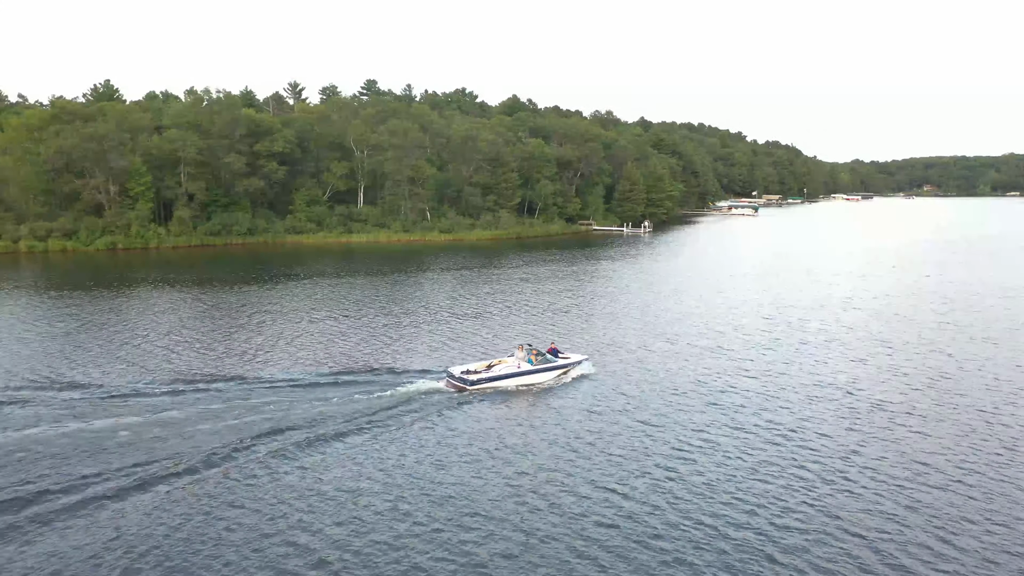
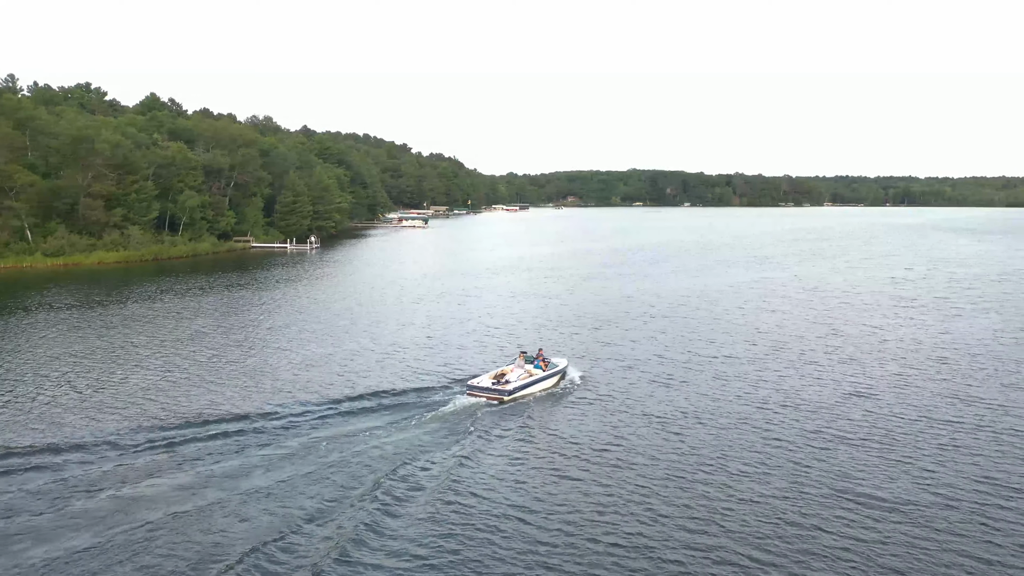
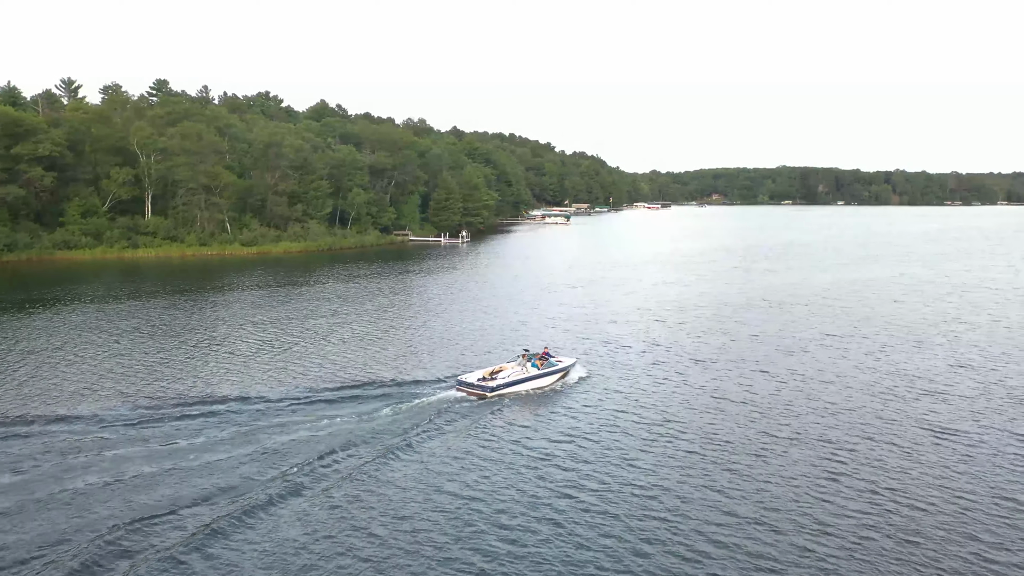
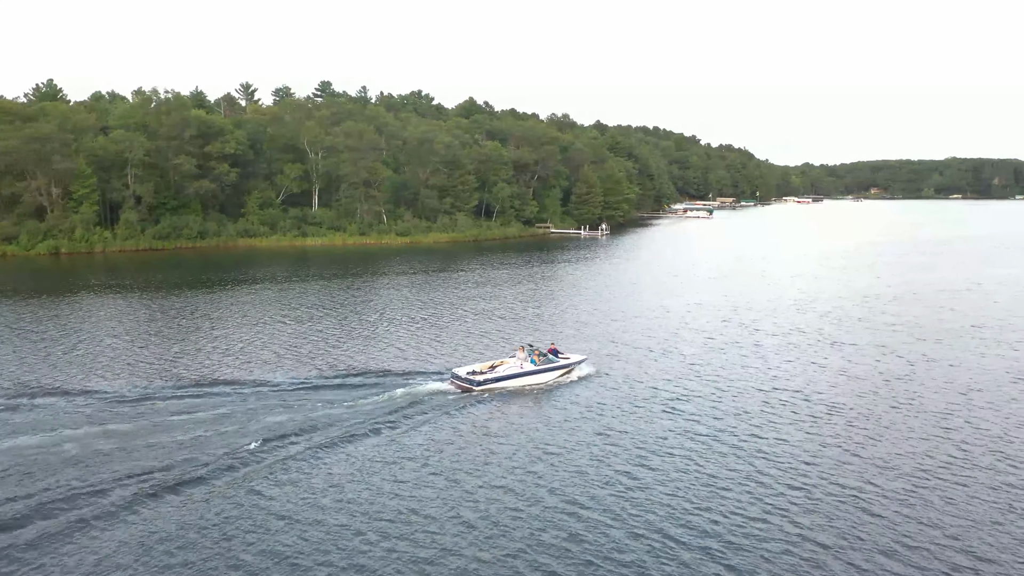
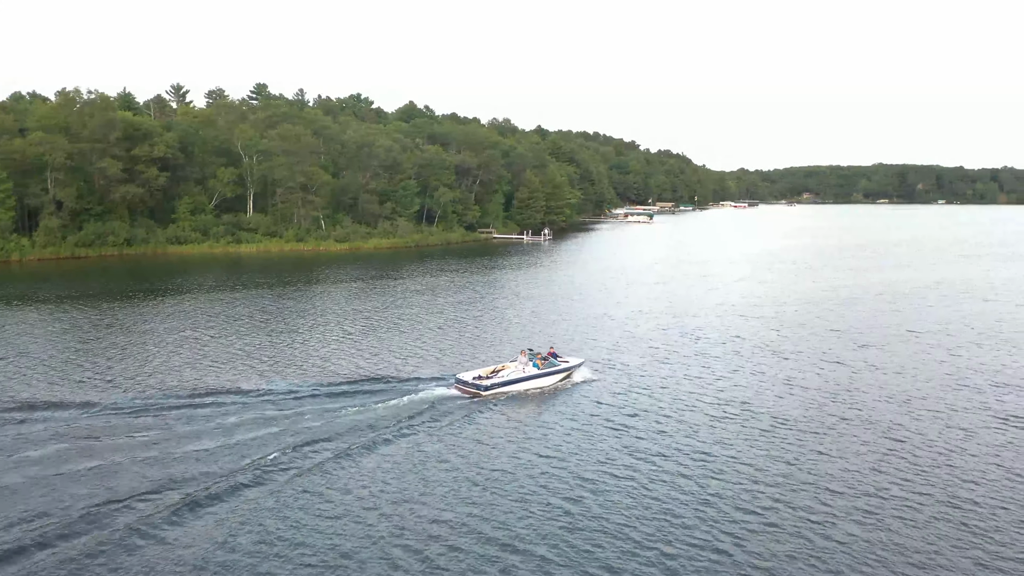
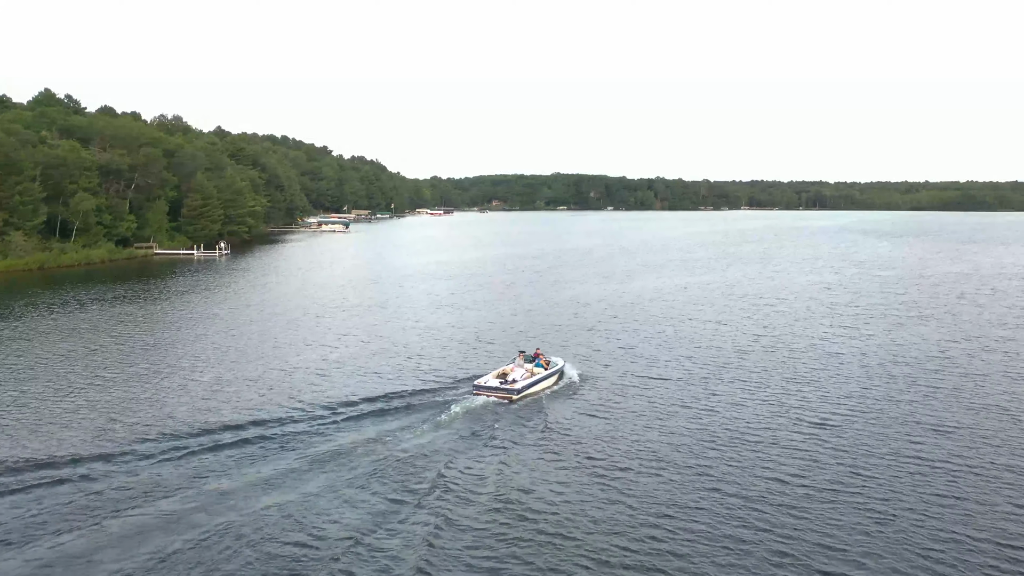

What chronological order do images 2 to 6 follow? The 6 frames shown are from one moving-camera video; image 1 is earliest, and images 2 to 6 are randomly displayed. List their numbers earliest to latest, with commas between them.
4, 5, 3, 2, 6
